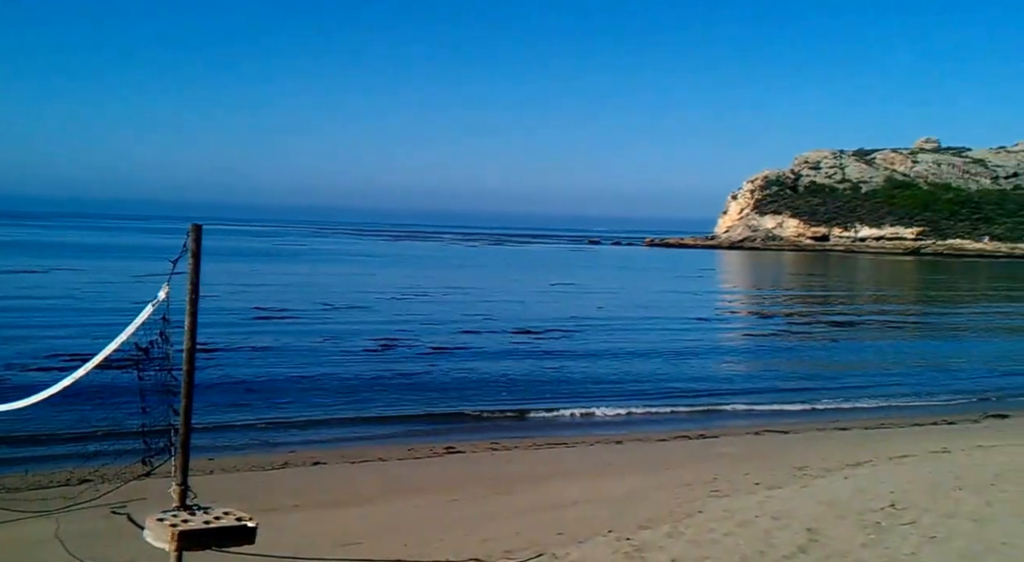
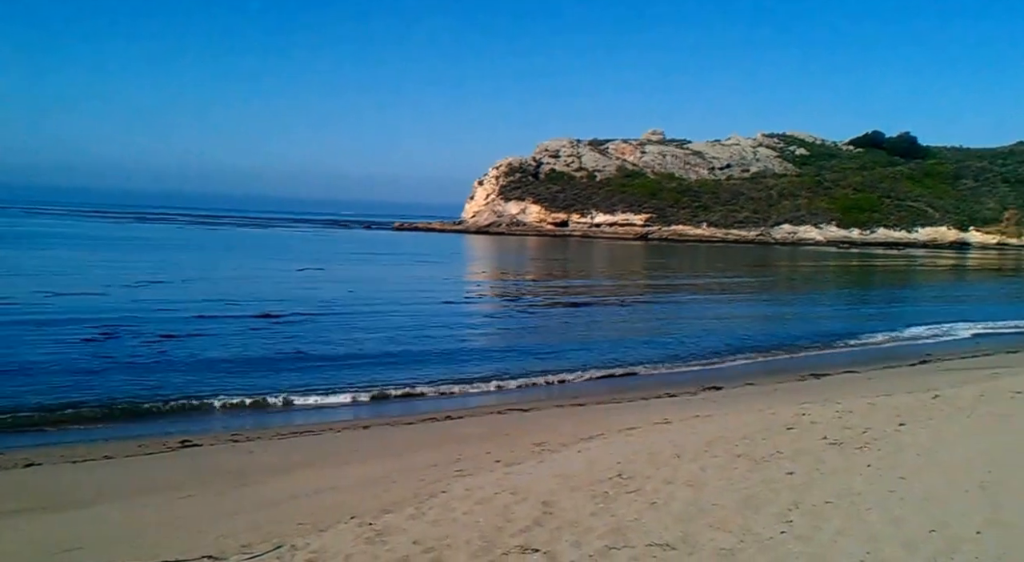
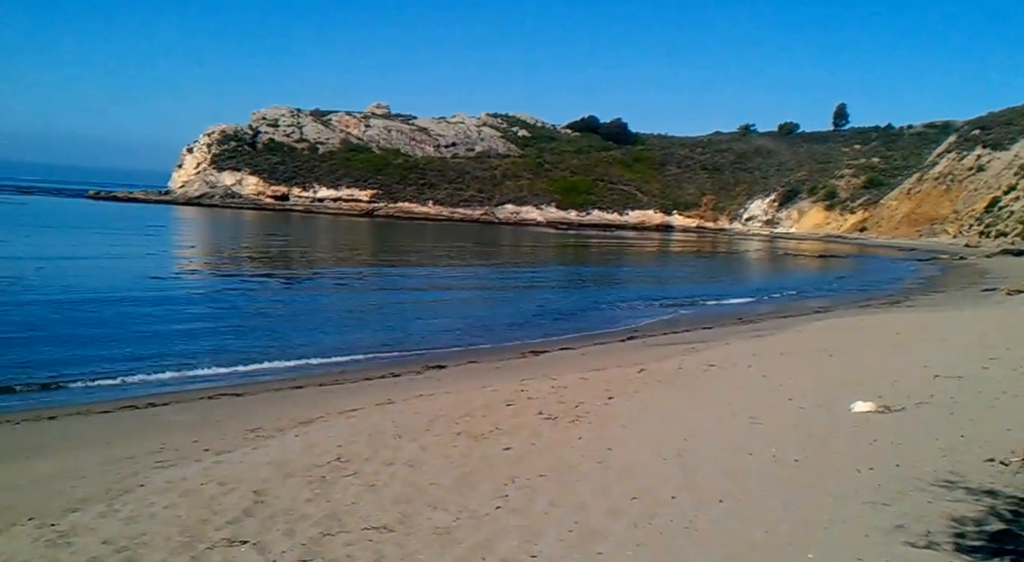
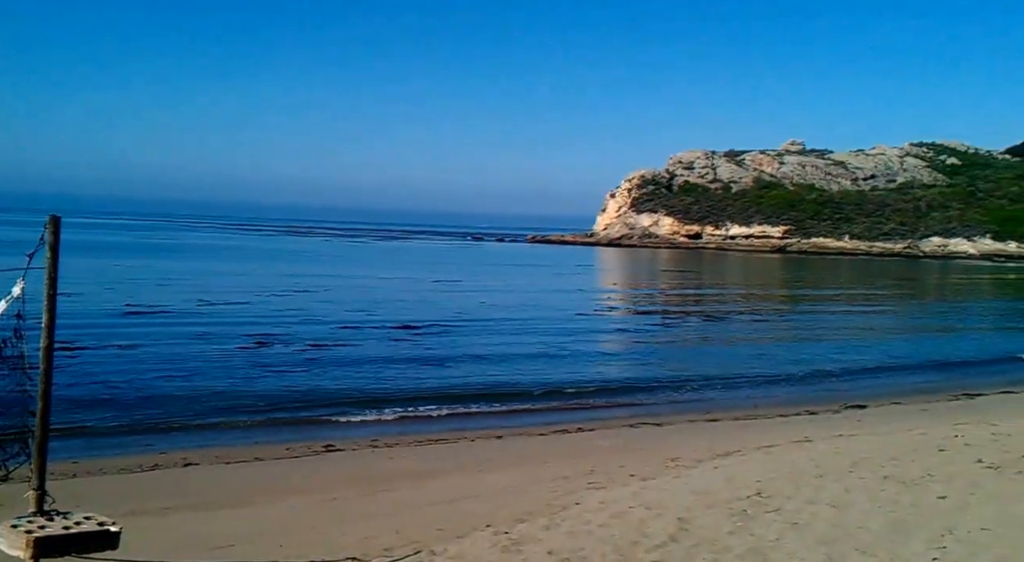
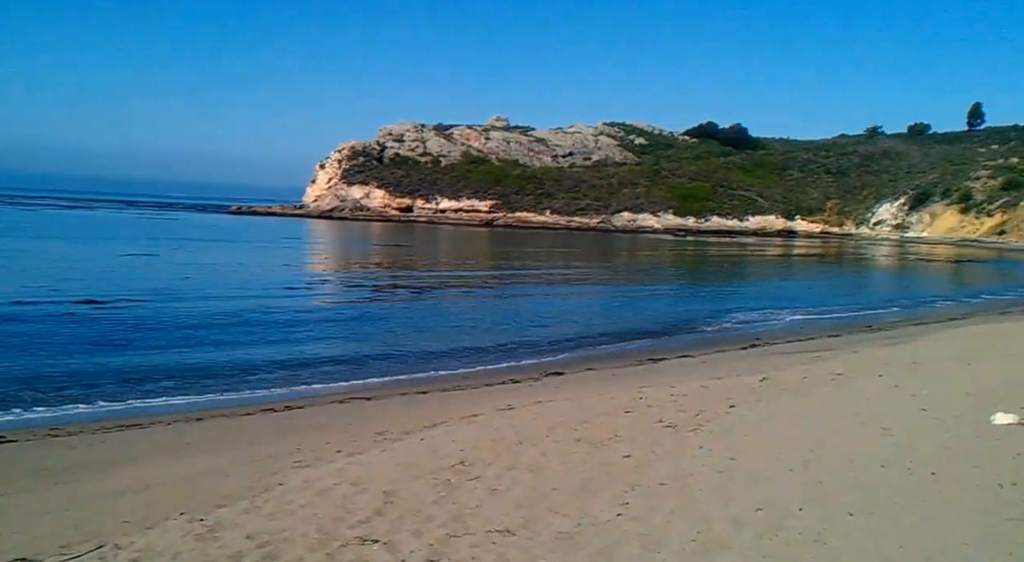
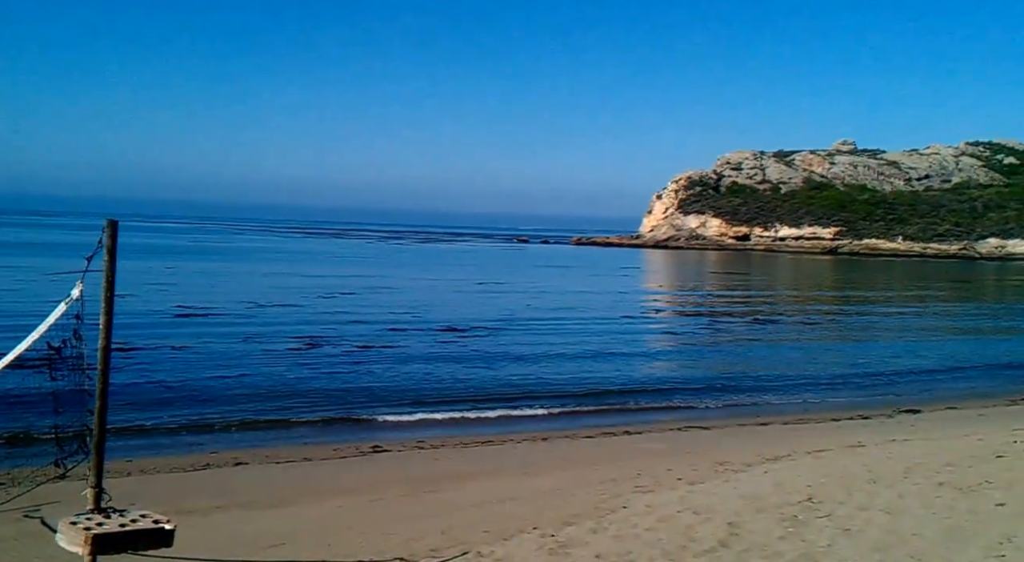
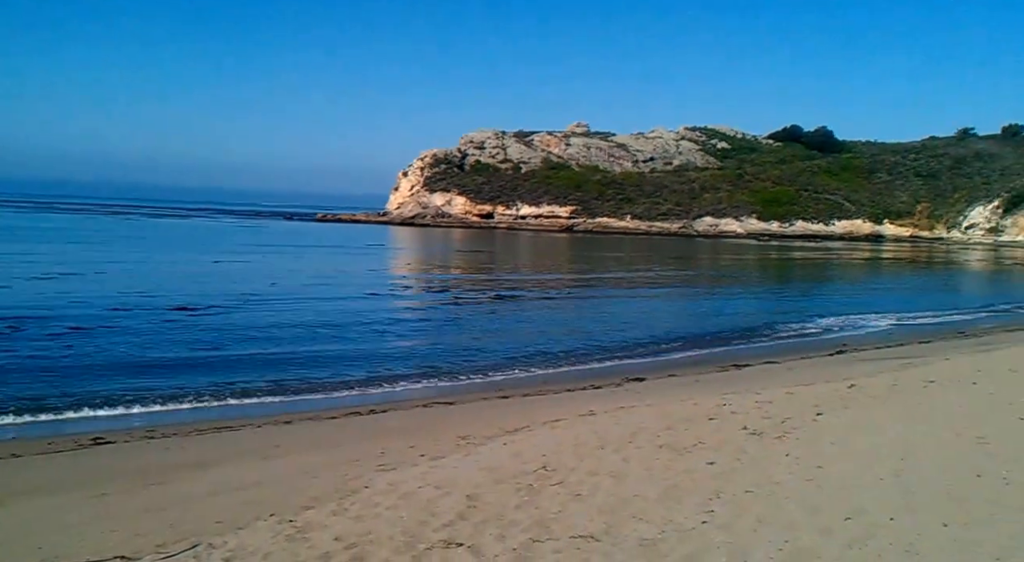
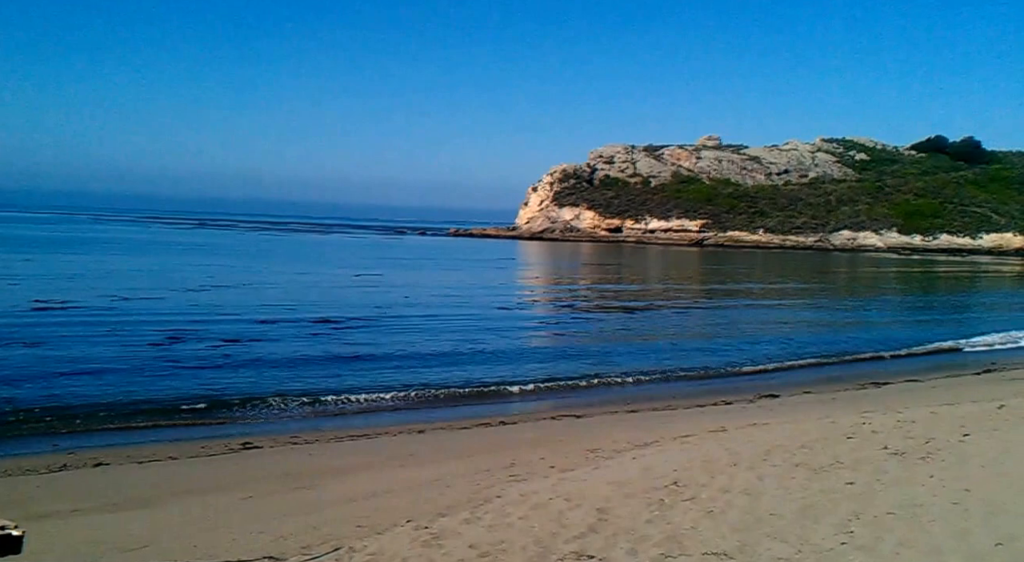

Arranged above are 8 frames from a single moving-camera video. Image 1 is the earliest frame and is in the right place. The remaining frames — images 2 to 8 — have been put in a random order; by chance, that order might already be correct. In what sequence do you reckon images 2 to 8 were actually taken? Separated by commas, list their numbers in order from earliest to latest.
6, 4, 8, 2, 7, 5, 3
